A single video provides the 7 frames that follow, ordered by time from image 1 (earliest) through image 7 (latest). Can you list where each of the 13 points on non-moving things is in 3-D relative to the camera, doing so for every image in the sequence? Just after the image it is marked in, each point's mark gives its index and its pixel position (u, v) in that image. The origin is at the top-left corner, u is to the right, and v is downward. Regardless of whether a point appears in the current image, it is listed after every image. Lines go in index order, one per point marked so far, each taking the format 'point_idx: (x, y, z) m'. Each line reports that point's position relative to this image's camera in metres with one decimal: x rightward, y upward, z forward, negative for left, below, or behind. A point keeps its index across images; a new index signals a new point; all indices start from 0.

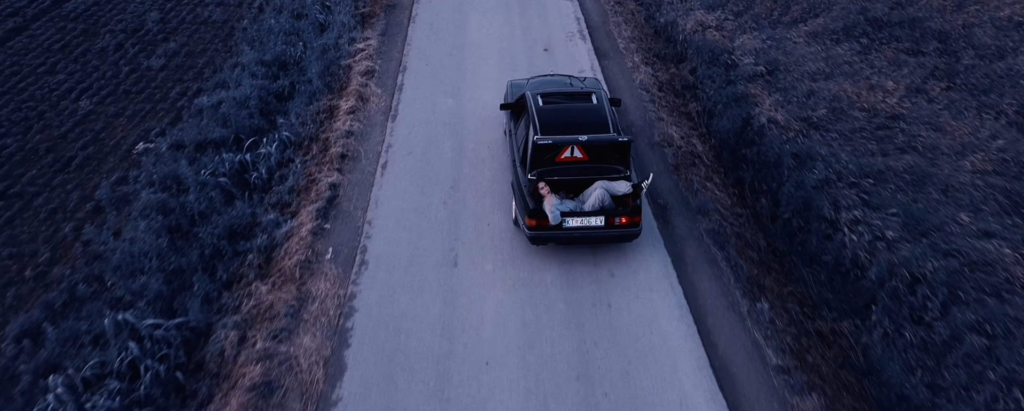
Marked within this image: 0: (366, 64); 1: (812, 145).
0: (-3.1, +3.0, +12.3) m
1: (+4.8, +1.0, +9.1) m
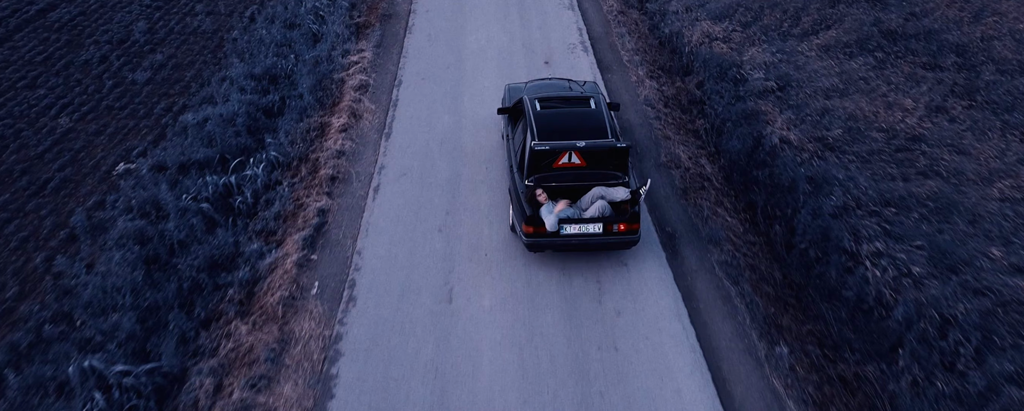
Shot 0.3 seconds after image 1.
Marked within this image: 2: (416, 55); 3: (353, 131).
0: (-3.1, +2.6, +11.8) m
1: (+4.7, +0.6, +8.6) m
2: (-2.1, +3.3, +12.7) m
3: (-2.8, +1.3, +10.2) m
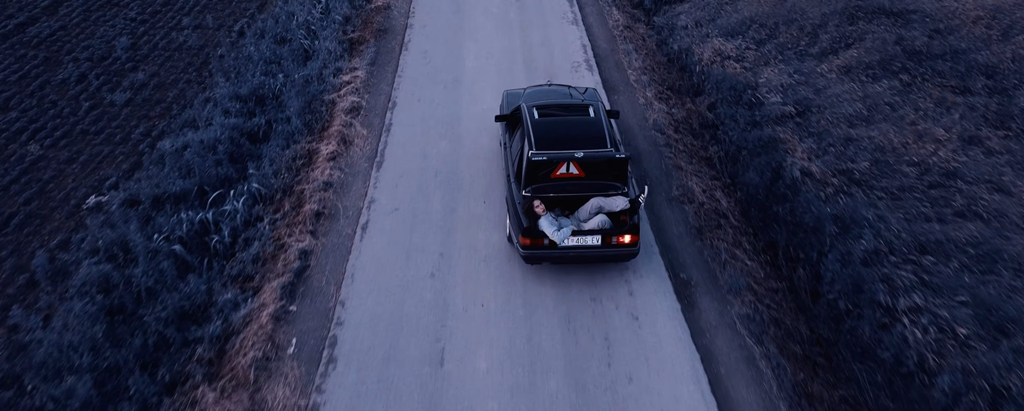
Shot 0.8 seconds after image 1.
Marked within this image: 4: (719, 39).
0: (-3.1, +2.1, +11.1) m
1: (+4.7, 0.0, +7.9) m
2: (-2.1, +2.7, +12.1) m
3: (-2.8, +0.8, +9.5) m
4: (+4.5, +3.6, +12.5) m
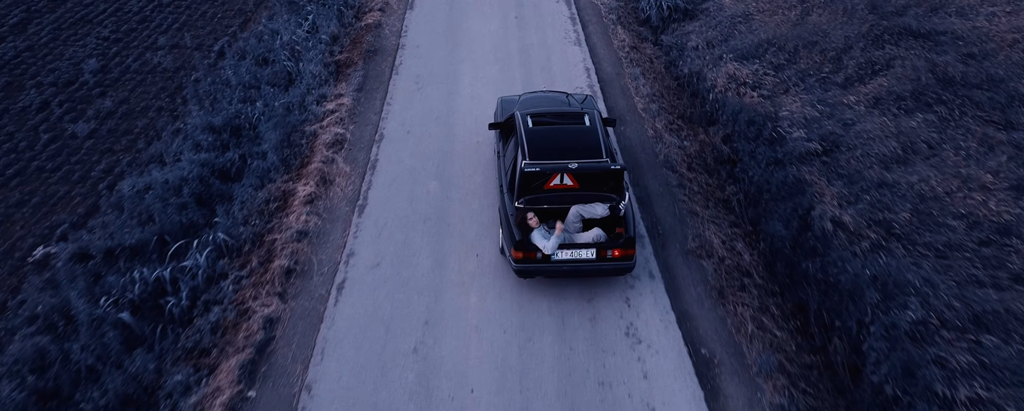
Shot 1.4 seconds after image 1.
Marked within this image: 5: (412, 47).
0: (-3.1, +1.3, +10.2) m
1: (+4.7, -0.7, +7.0) m
2: (-2.1, +2.0, +11.1) m
3: (-2.8, 0.0, +8.6) m
4: (+4.5, +2.9, +11.6) m
5: (-2.3, +3.6, +13.0) m
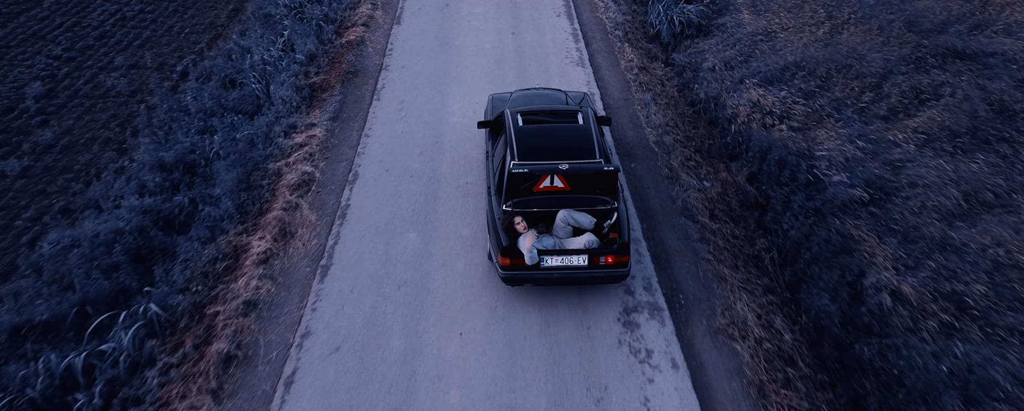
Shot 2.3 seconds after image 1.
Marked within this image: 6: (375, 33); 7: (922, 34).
0: (-3.2, +0.6, +8.9) m
1: (+4.6, -1.5, +5.6) m
2: (-2.2, +1.2, +9.8) m
3: (-2.9, -0.7, +7.2) m
4: (+4.4, +2.1, +10.3) m
5: (-2.4, +2.8, +11.7) m
6: (-3.1, +3.9, +13.1) m
7: (+7.8, +3.3, +11.0) m
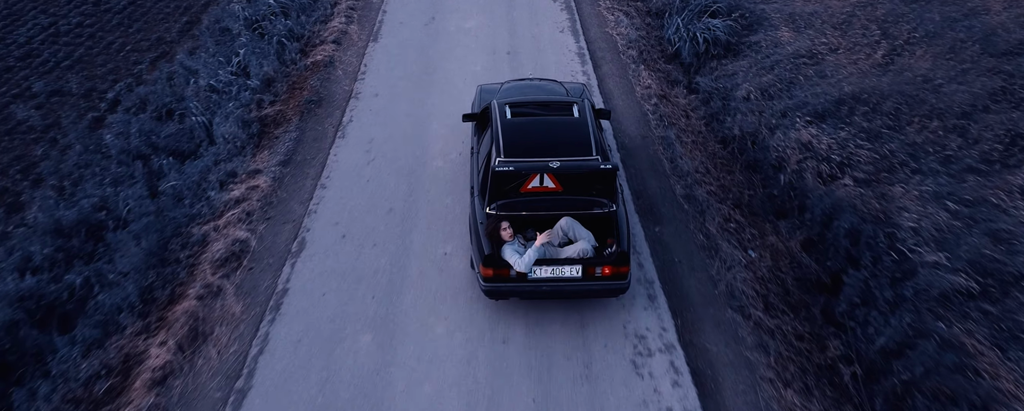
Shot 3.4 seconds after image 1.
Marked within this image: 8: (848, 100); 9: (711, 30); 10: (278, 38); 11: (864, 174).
0: (-3.3, -0.3, +7.0) m
1: (+4.5, -2.4, +3.7) m
2: (-2.3, +0.3, +7.9) m
3: (-3.1, -1.6, +5.3) m
4: (+4.3, +1.1, +8.4) m
5: (-2.4, +1.9, +9.8) m
6: (-3.2, +3.0, +11.2) m
7: (+7.7, +2.3, +9.1) m
8: (+5.0, +1.6, +8.6) m
9: (+3.7, +3.3, +10.9) m
10: (-4.5, +3.2, +11.0) m
11: (+4.5, +0.4, +7.4) m
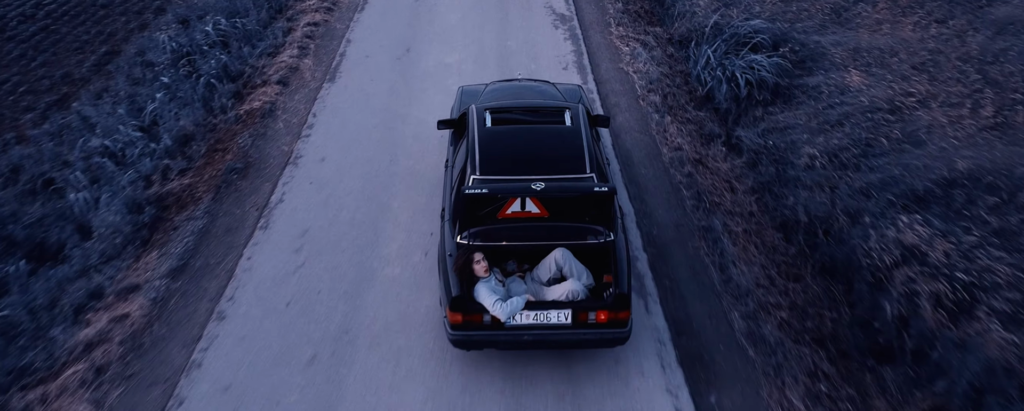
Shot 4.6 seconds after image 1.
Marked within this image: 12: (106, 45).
0: (-3.5, -1.6, +4.6) m
1: (+4.3, -3.7, +1.3) m
2: (-2.5, -0.9, +5.5) m
3: (-3.2, -2.9, +2.9) m
4: (+4.1, -0.1, +6.0) m
5: (-2.6, +0.6, +7.5) m
6: (-3.3, +1.7, +8.8) m
7: (+7.6, +1.0, +6.7) m
8: (+4.9, +0.3, +6.2) m
9: (+3.6, +2.0, +8.5) m
10: (-4.6, +1.9, +8.7) m
11: (+4.4, -0.9, +5.0) m
12: (-7.3, +2.9, +10.4) m
